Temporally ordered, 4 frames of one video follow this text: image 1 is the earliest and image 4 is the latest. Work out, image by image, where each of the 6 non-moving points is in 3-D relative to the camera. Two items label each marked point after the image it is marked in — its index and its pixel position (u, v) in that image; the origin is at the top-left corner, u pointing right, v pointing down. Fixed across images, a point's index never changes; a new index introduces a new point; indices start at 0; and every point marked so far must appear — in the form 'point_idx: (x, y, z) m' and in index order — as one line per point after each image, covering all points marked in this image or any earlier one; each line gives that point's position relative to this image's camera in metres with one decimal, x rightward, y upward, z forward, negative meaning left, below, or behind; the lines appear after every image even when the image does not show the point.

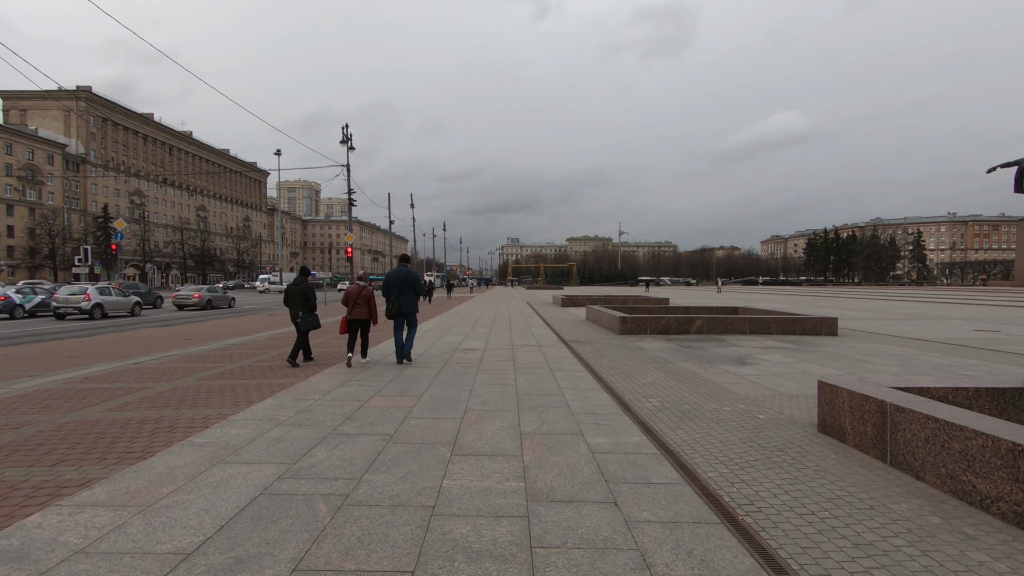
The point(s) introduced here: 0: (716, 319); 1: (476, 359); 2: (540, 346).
0: (+5.4, -0.8, +14.5) m
1: (-0.7, -1.3, +10.1) m
2: (+0.6, -1.3, +12.3) m
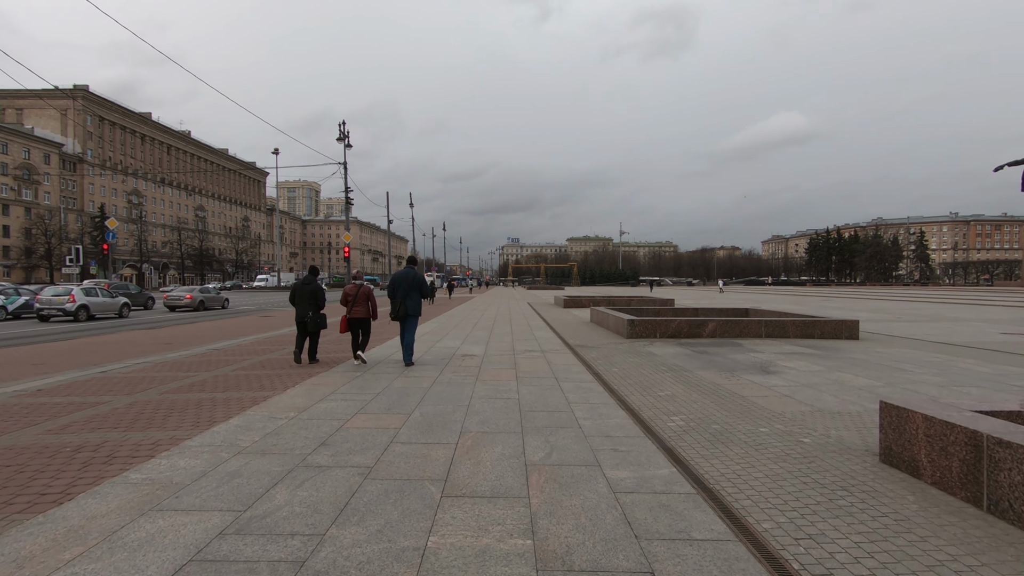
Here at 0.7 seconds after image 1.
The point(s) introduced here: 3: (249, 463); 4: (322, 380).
0: (+5.4, -0.8, +13.6) m
1: (-0.6, -1.3, +9.3) m
2: (+0.7, -1.3, +11.5) m
3: (-2.0, -1.4, +4.3) m
4: (-2.7, -1.3, +7.8) m
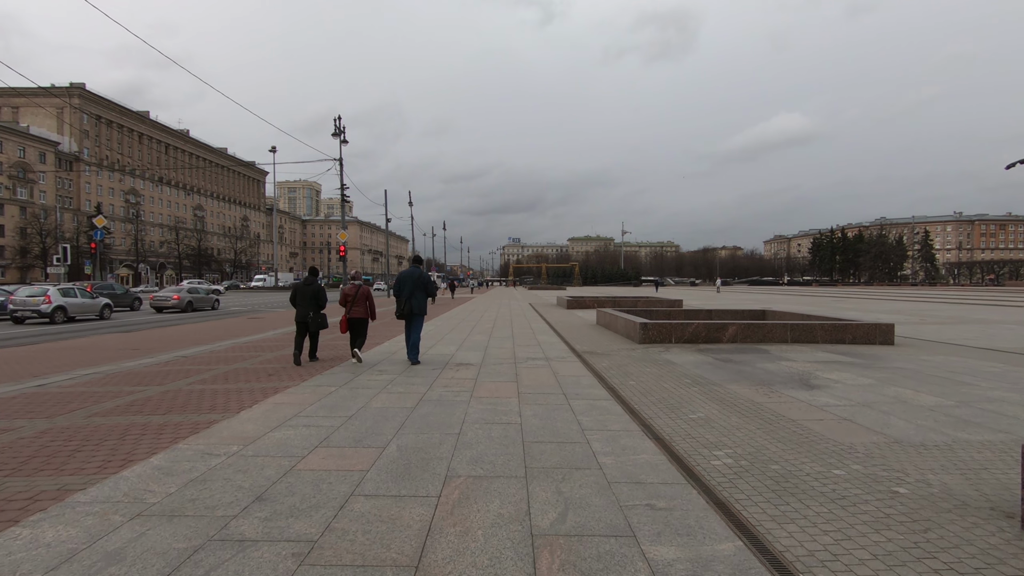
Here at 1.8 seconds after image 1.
0: (+5.4, -0.9, +12.4) m
1: (-0.6, -1.3, +8.1) m
2: (+0.7, -1.3, +10.2) m
3: (-2.0, -1.4, +3.0) m
4: (-2.7, -1.3, +6.6) m
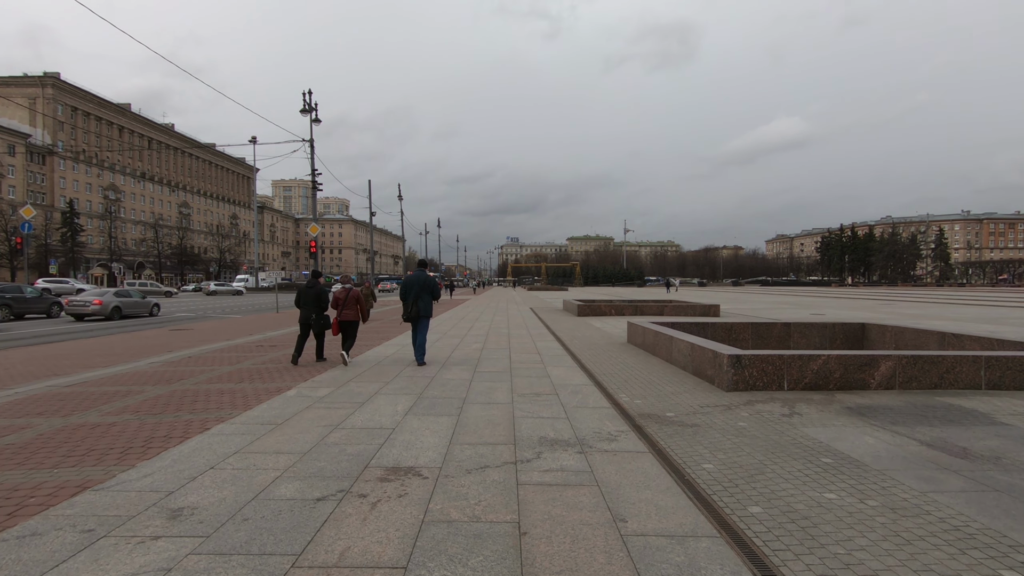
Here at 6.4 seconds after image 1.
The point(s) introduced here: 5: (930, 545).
0: (+5.4, -1.0, +7.2) m
1: (-0.6, -1.4, +2.9) m
2: (+0.6, -1.4, +5.1) m
3: (-2.1, -1.5, -2.1) m
4: (-2.7, -1.4, +1.4) m
5: (+2.3, -1.4, +3.1) m
